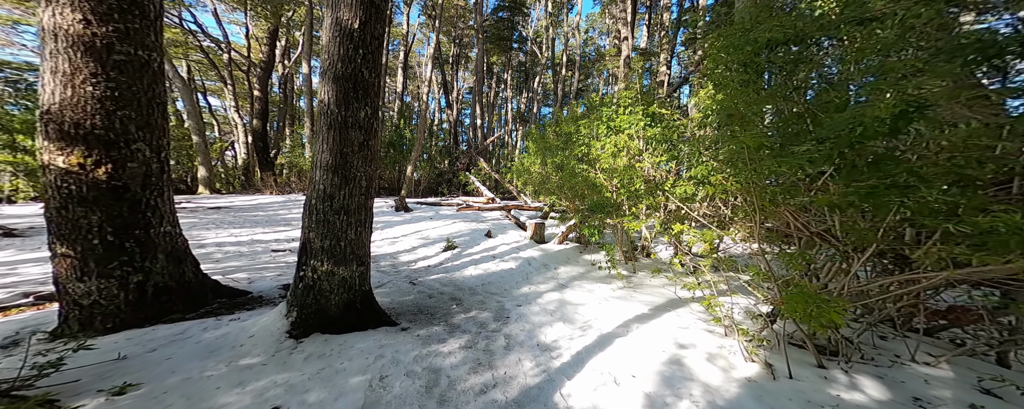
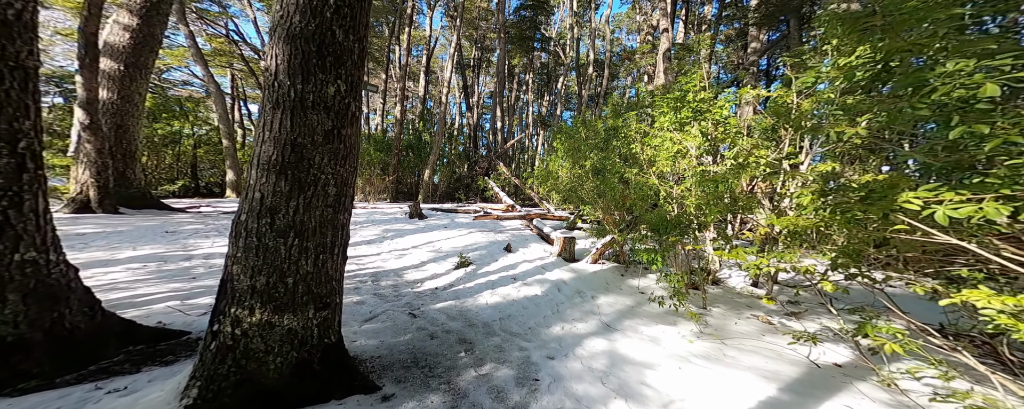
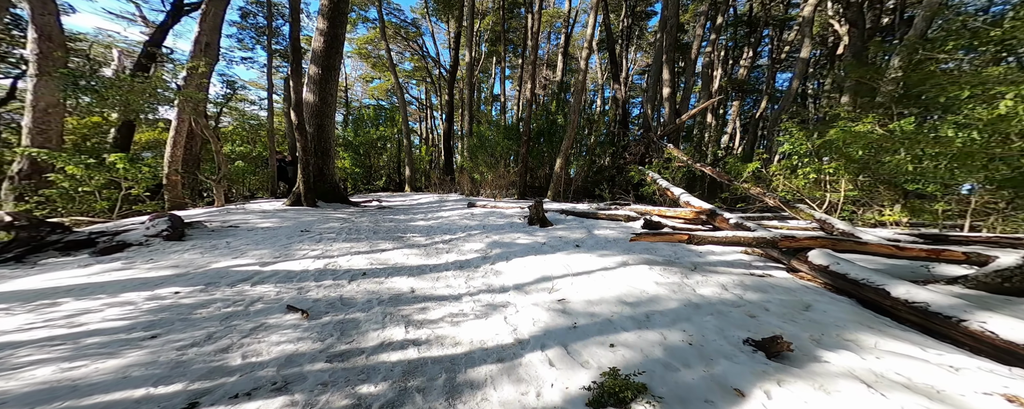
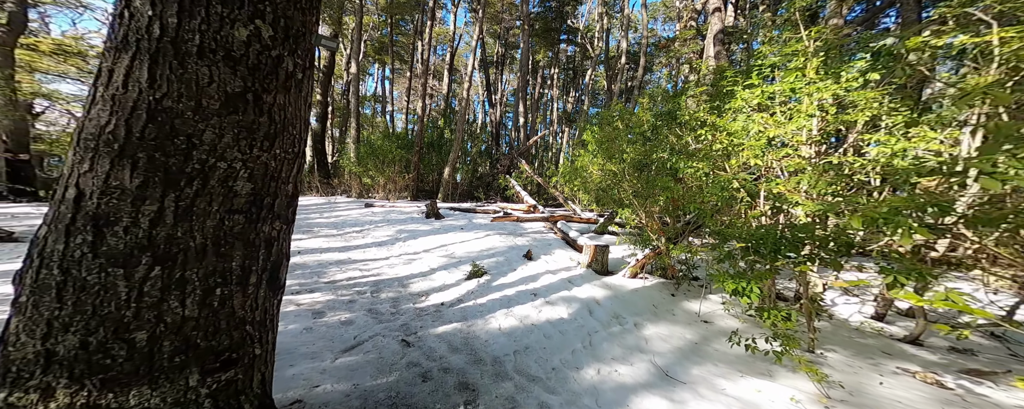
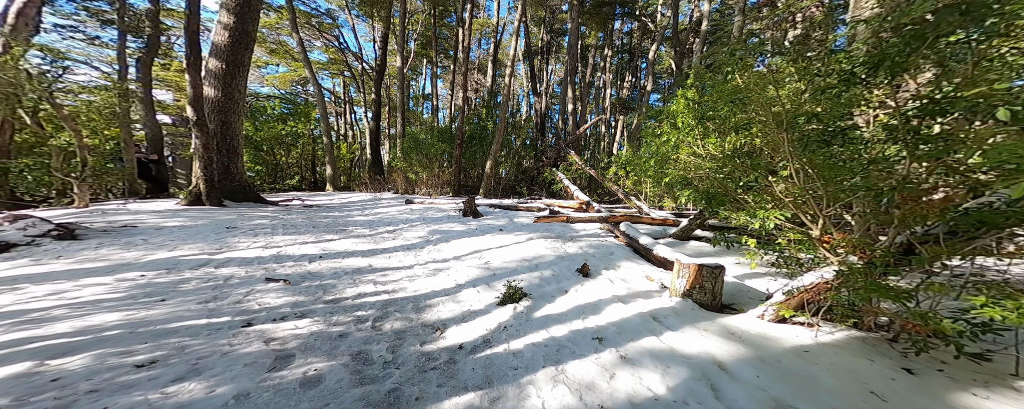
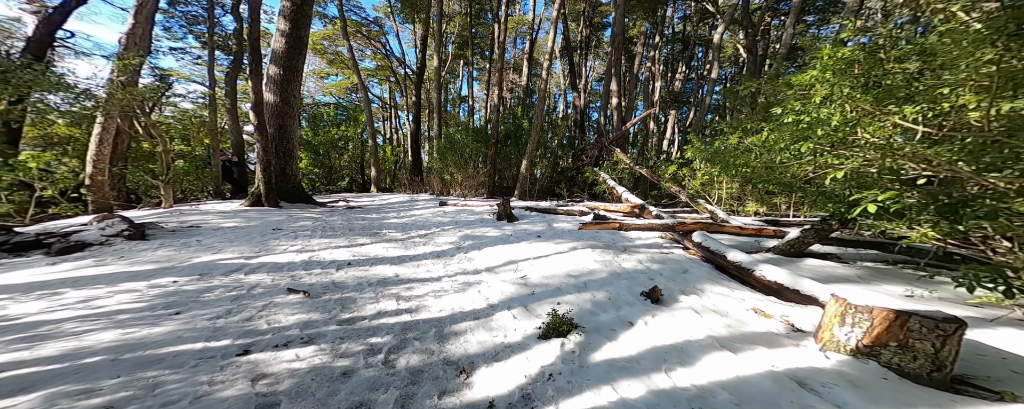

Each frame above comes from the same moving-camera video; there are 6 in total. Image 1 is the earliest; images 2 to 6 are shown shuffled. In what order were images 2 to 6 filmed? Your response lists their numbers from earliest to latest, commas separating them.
2, 4, 5, 6, 3
